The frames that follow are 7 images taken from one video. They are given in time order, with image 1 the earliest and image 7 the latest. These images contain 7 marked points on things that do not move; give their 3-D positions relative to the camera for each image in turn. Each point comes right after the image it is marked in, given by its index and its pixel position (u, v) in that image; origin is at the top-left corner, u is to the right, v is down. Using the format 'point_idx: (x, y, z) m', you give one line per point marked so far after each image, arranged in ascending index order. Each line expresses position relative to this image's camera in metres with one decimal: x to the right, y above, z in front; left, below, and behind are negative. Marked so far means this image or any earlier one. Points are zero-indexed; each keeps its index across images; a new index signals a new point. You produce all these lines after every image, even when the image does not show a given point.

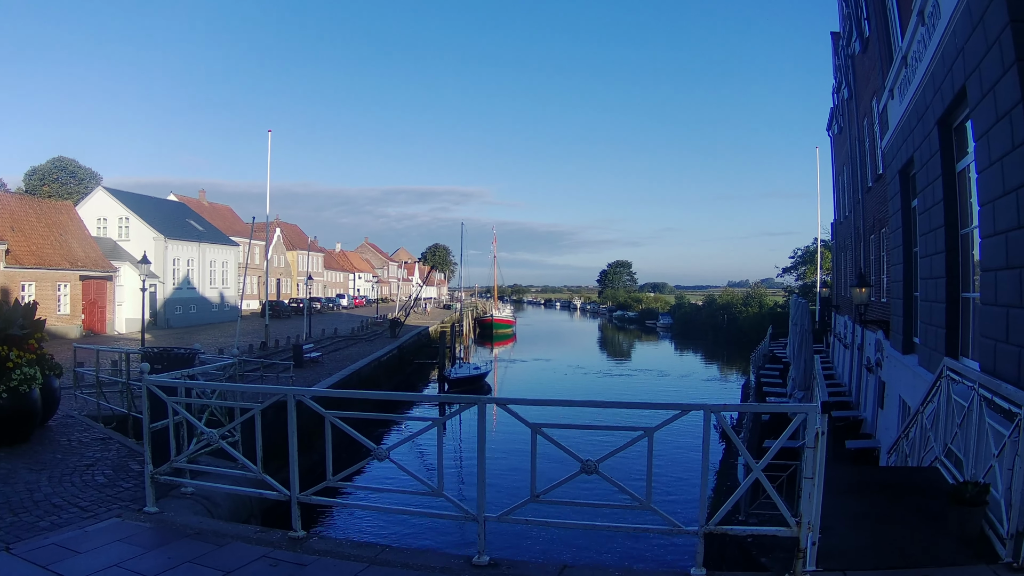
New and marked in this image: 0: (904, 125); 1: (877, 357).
0: (+5.4, +2.2, +9.0) m
1: (+7.0, -1.3, +12.8) m
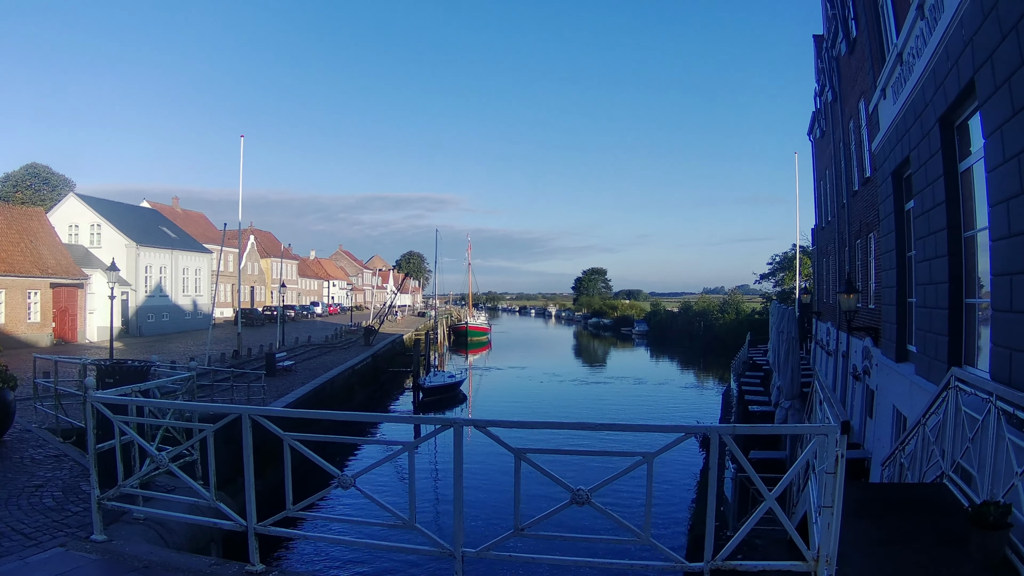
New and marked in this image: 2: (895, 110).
0: (+5.2, +2.2, +8.8) m
1: (+6.7, -1.5, +12.6) m
2: (+5.2, +2.4, +8.9) m
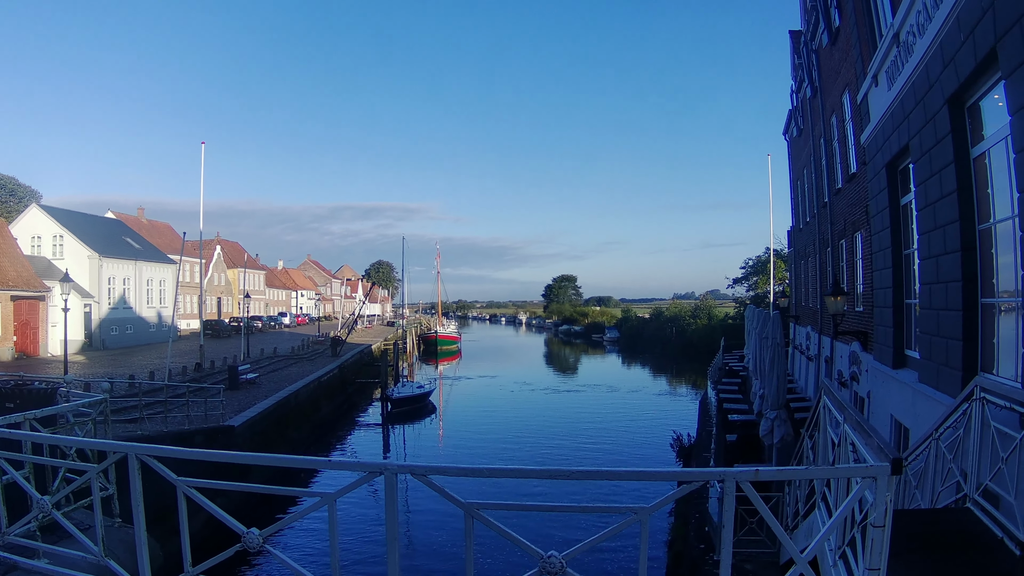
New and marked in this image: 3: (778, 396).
0: (+4.8, +2.2, +8.2) m
1: (+6.2, -1.5, +12.0) m
2: (+4.7, +2.4, +8.3) m
3: (+4.5, -1.8, +10.9) m
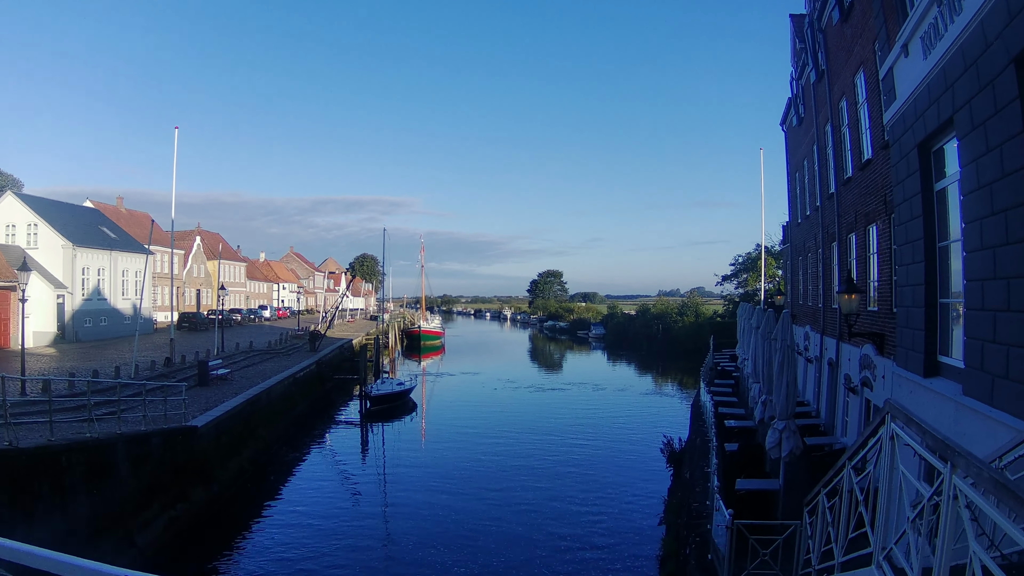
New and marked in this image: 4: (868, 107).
0: (+4.6, +2.2, +7.1) m
1: (+5.8, -1.5, +11.0) m
2: (+4.5, +2.4, +7.2) m
3: (+4.2, -1.8, +9.9) m
4: (+6.0, +3.0, +11.1) m
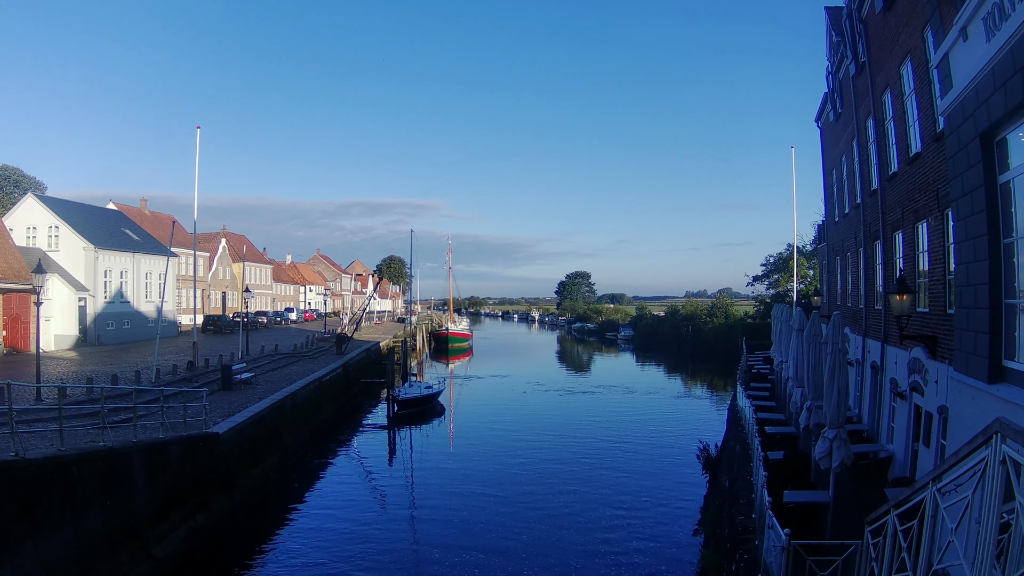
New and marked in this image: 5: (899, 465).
0: (+4.8, +2.2, +6.6) m
1: (+6.3, -1.5, +10.4) m
2: (+4.8, +2.4, +6.6) m
3: (+4.6, -1.8, +9.3) m
4: (+6.5, +3.0, +10.5) m
5: (+6.4, -2.9, +10.9) m
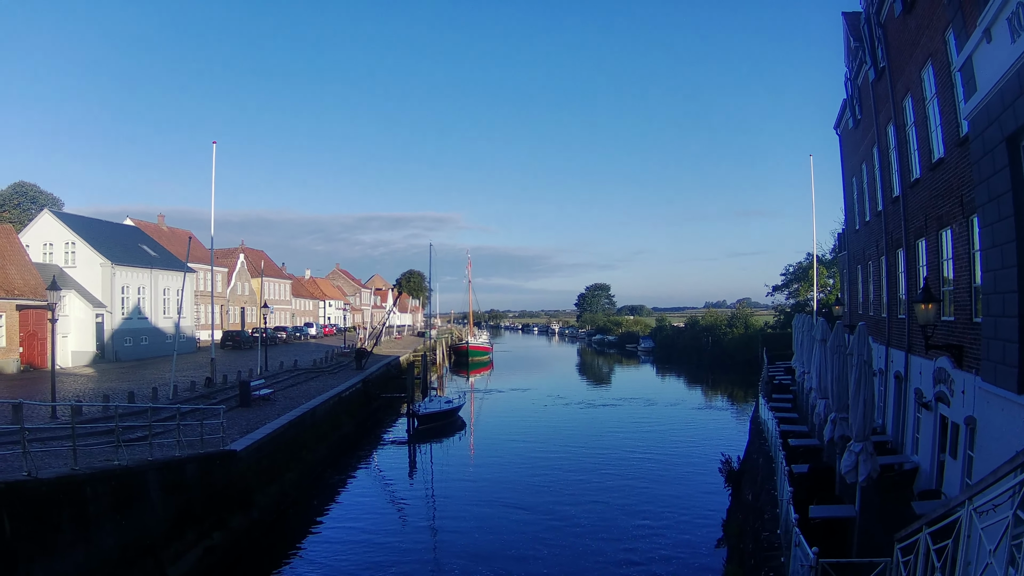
0: (+4.9, +2.1, +6.3) m
1: (+6.5, -1.6, +10.0) m
2: (+4.9, +2.3, +6.4) m
3: (+4.8, -1.9, +9.0) m
4: (+6.6, +2.9, +10.2) m
5: (+6.6, -3.0, +10.5) m
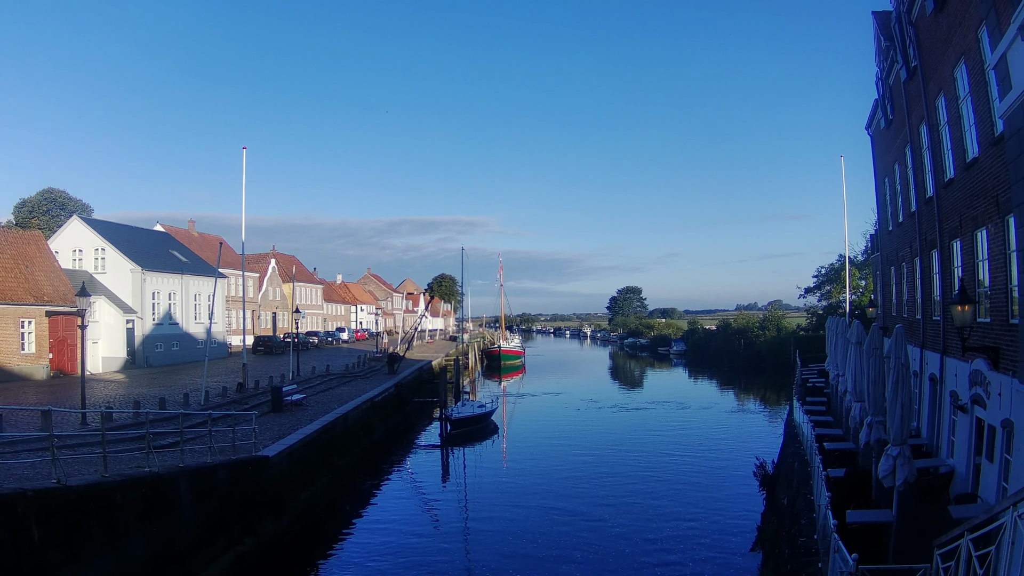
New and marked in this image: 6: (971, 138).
0: (+5.0, +2.1, +6.1) m
1: (+6.8, -1.6, +9.7) m
2: (+5.0, +2.3, +6.2) m
3: (+5.1, -1.9, +8.7) m
4: (+6.9, +2.9, +9.8) m
5: (+7.0, -3.0, +10.2) m
6: (+7.1, +2.4, +10.2) m
